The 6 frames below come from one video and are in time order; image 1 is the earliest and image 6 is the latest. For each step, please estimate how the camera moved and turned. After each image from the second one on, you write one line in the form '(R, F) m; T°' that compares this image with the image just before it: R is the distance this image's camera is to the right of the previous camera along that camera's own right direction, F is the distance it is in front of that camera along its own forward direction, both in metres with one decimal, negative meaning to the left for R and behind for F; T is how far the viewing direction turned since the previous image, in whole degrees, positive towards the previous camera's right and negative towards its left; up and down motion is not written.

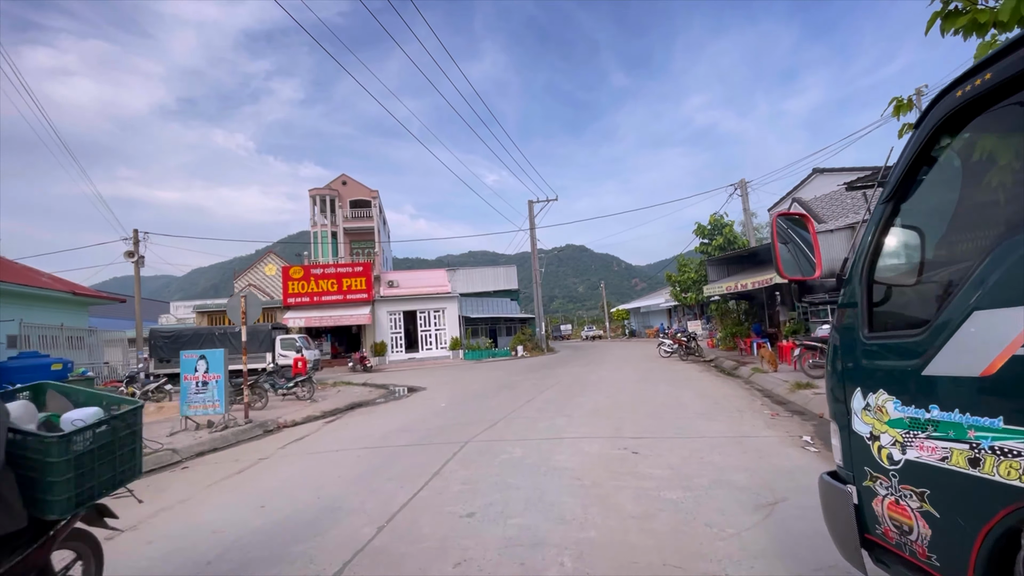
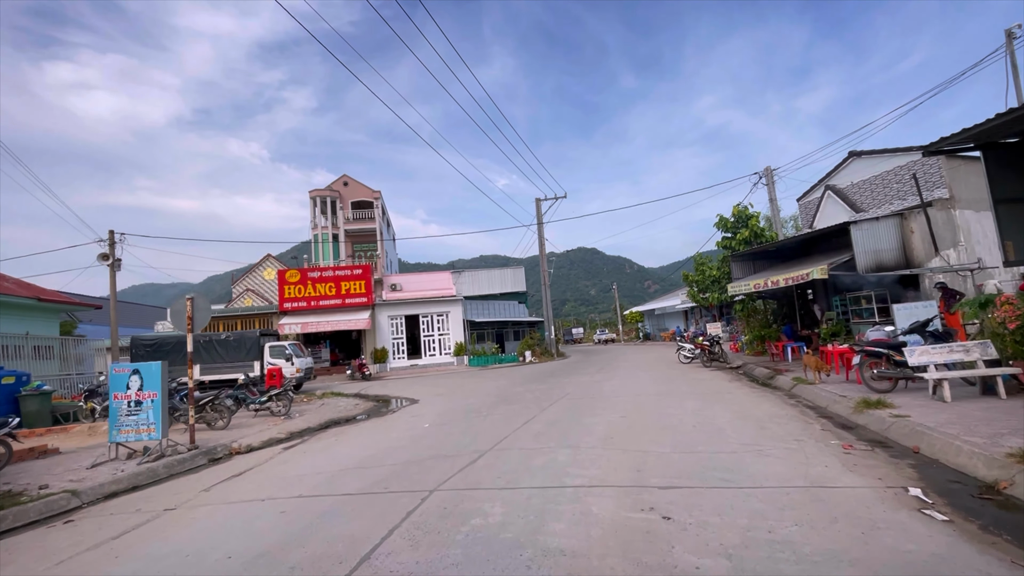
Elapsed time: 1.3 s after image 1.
(+0.4, +2.0) m; -1°
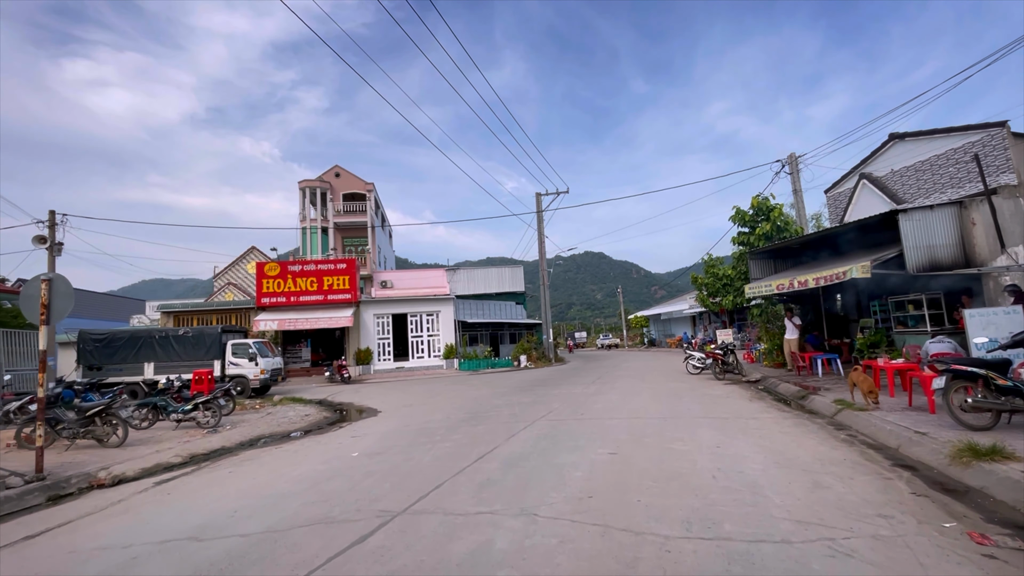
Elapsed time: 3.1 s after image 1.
(+0.8, +2.6) m; -1°
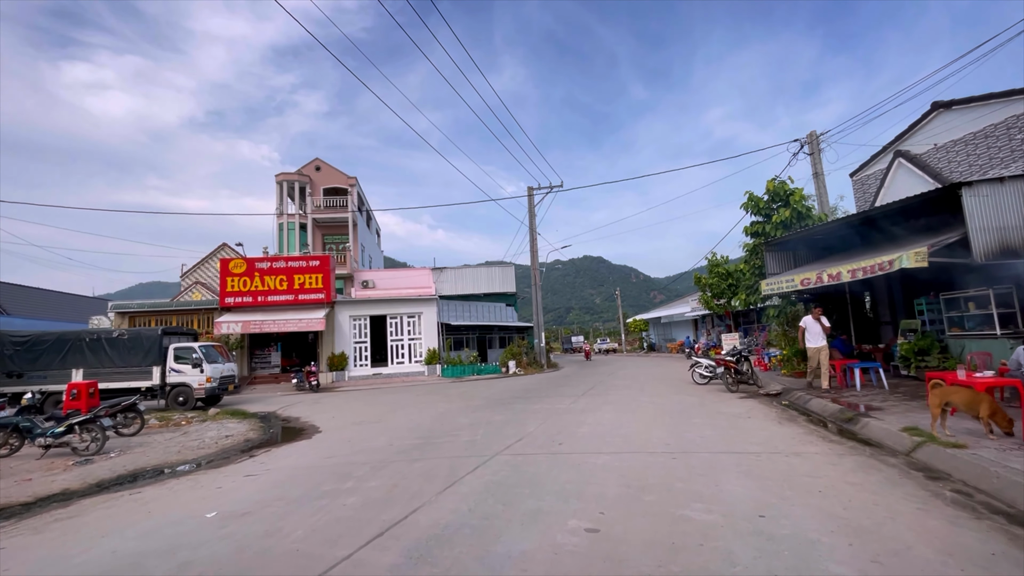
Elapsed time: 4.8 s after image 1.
(+0.7, +2.7) m; 0°
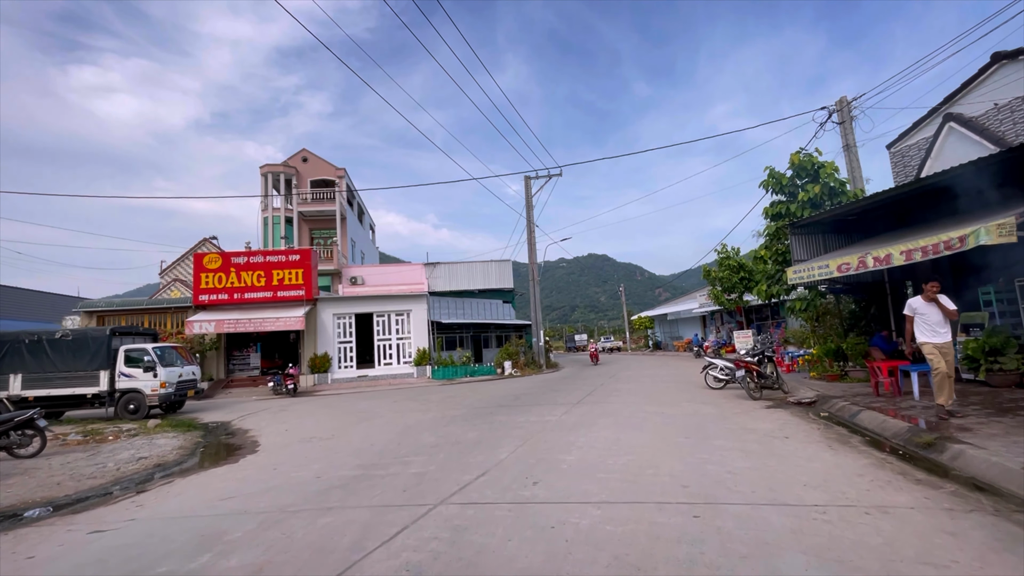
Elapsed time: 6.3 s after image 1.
(+0.6, +2.2) m; -1°
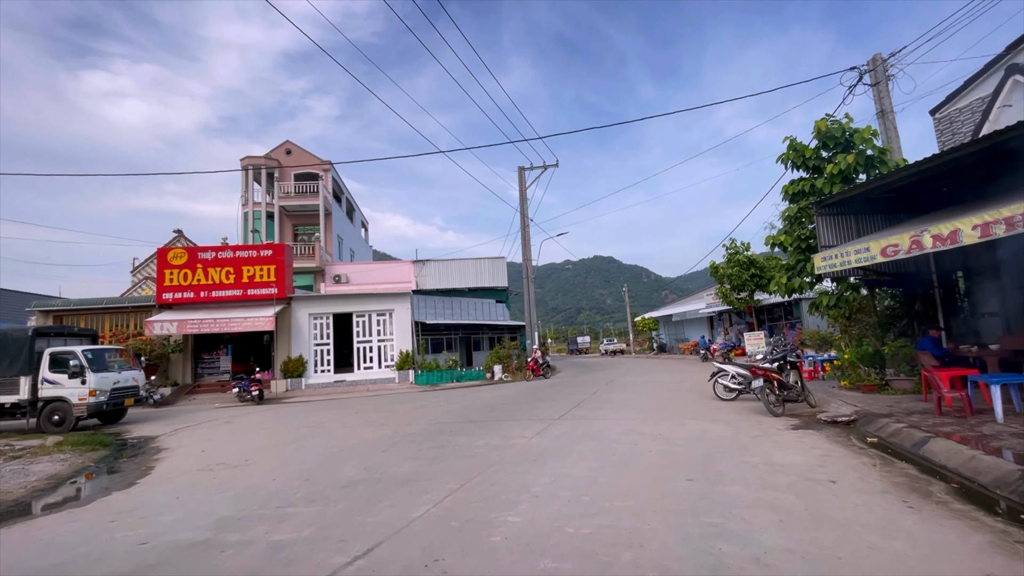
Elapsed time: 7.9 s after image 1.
(+0.9, +2.3) m; -1°
